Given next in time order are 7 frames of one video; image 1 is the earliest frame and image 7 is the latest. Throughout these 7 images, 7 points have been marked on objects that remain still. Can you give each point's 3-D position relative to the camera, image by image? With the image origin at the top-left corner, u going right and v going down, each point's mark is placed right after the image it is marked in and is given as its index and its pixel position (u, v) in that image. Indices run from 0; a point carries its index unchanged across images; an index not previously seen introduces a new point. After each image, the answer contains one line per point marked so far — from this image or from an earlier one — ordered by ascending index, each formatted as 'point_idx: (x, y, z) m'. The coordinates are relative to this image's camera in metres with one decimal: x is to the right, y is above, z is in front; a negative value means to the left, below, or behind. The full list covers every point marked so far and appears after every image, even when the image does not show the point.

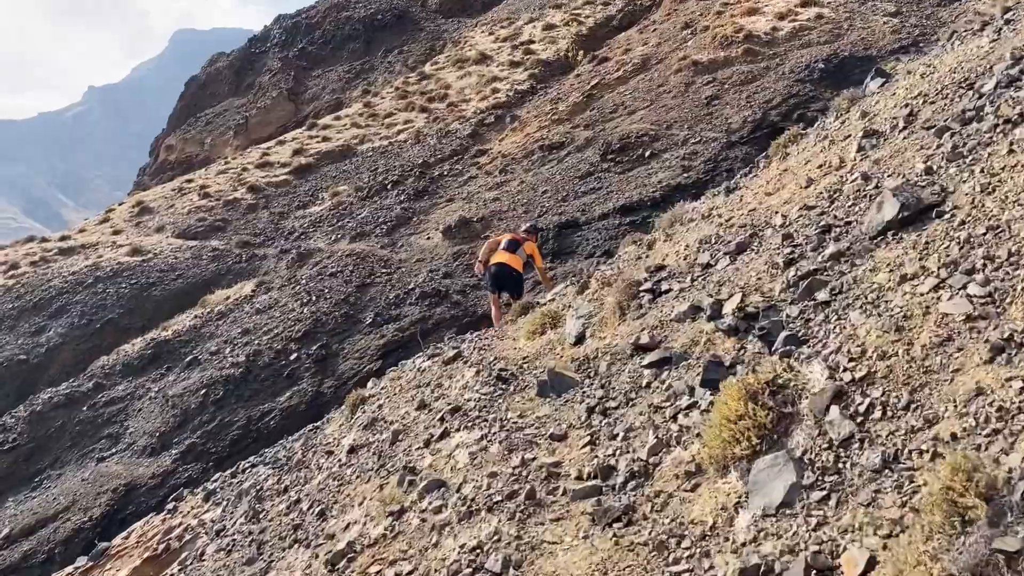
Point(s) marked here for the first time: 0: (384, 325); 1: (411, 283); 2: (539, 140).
0: (-1.9, -0.5, +11.9) m
1: (-1.6, +0.1, +12.8) m
2: (+0.6, +3.1, +17.0) m
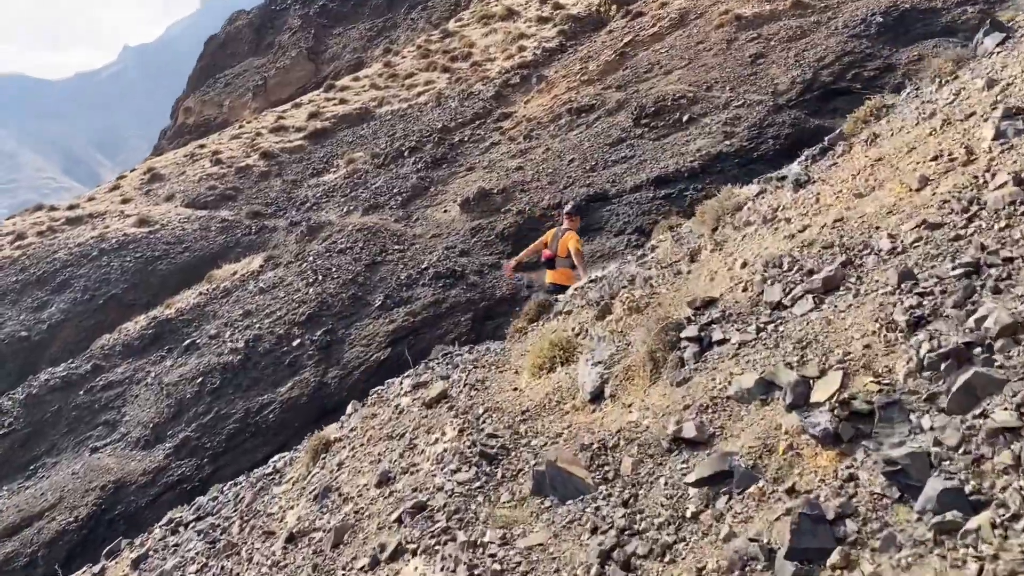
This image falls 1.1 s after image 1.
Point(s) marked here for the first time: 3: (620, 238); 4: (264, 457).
0: (-1.6, -0.3, +10.9) m
1: (-1.3, +0.4, +11.8) m
2: (+1.1, +3.6, +15.7) m
3: (+1.5, +0.7, +11.3) m
4: (-3.0, -2.0, +9.8) m
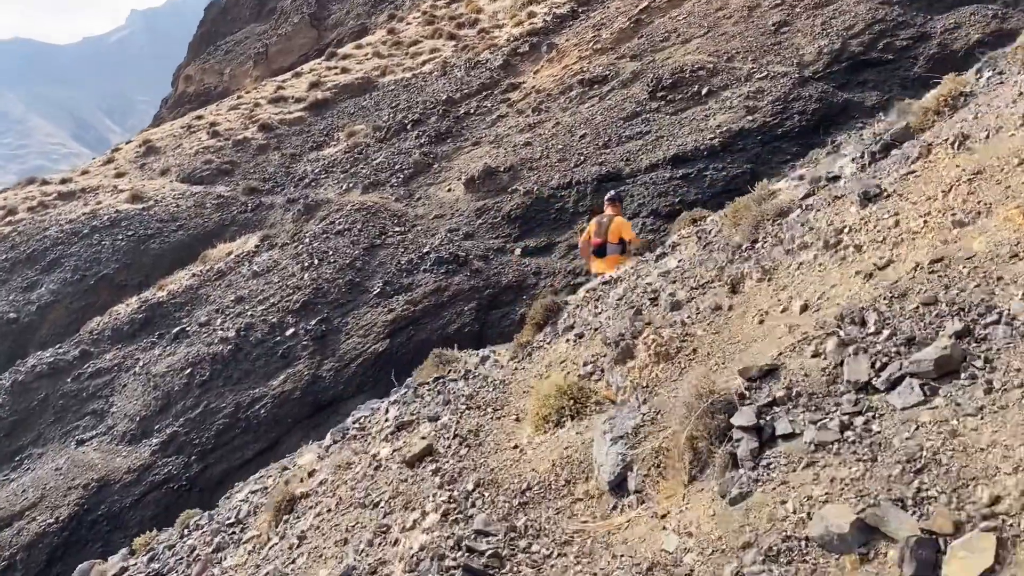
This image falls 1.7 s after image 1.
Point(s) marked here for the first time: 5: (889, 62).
0: (-1.5, -0.1, +10.3) m
1: (-1.2, +0.6, +11.1) m
2: (+1.2, +4.0, +14.9) m
3: (+1.6, +0.9, +10.6) m
4: (-2.9, -1.9, +9.2) m
5: (+5.6, +3.4, +12.1) m
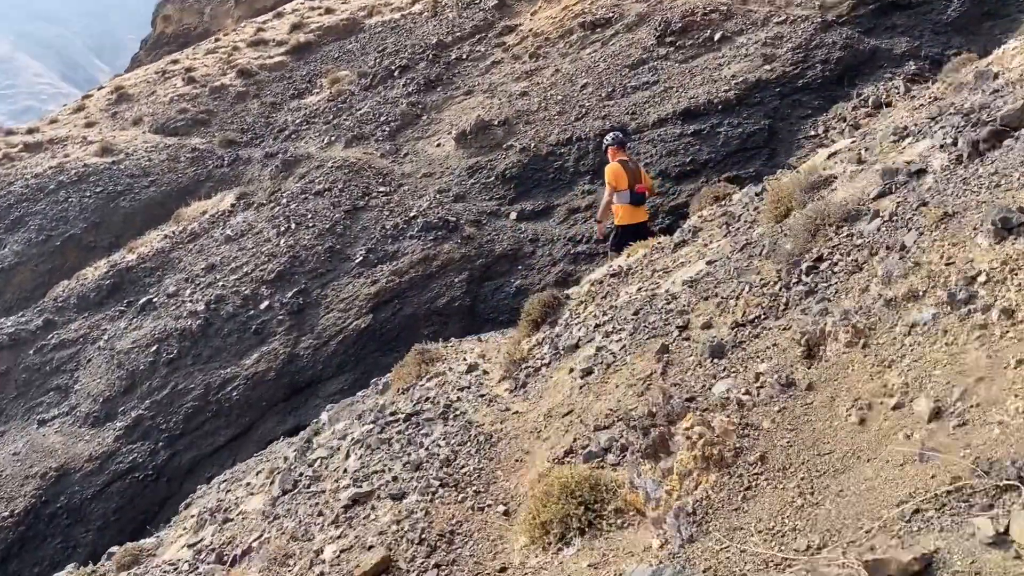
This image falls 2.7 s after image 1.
0: (-1.6, +0.3, +9.5) m
1: (-1.2, +1.0, +10.2) m
2: (+1.1, +4.7, +13.8) m
3: (+1.5, +1.3, +9.7) m
4: (-3.0, -1.6, +8.5) m
5: (+5.5, +3.8, +11.0) m
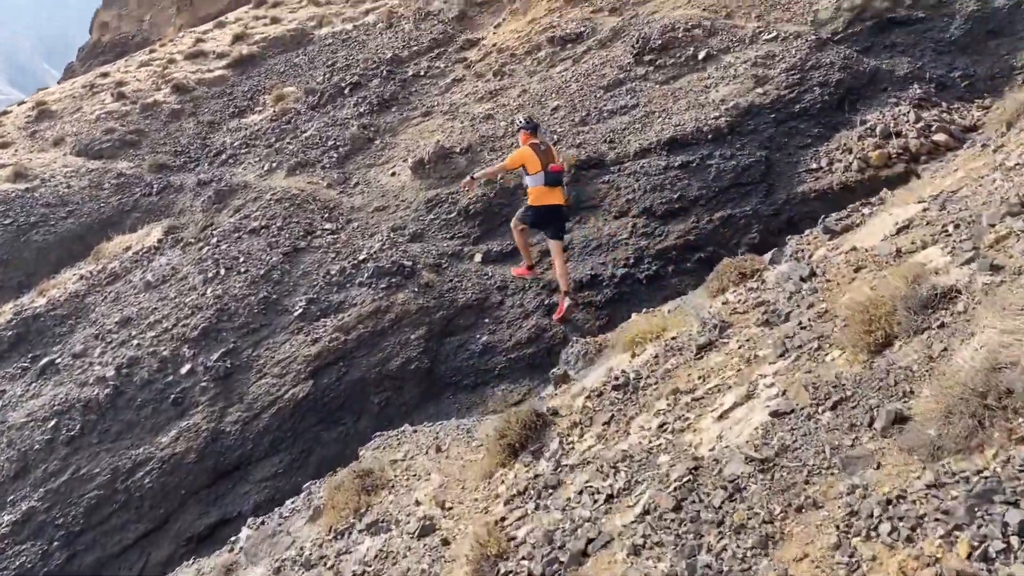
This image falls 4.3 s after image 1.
0: (-1.9, -0.3, +8.1) m
1: (-1.6, +0.4, +8.9) m
2: (+0.5, +4.1, +12.6) m
3: (+1.1, +0.7, +8.5) m
4: (-3.3, -2.2, +7.1) m
5: (+5.0, +3.3, +10.0) m
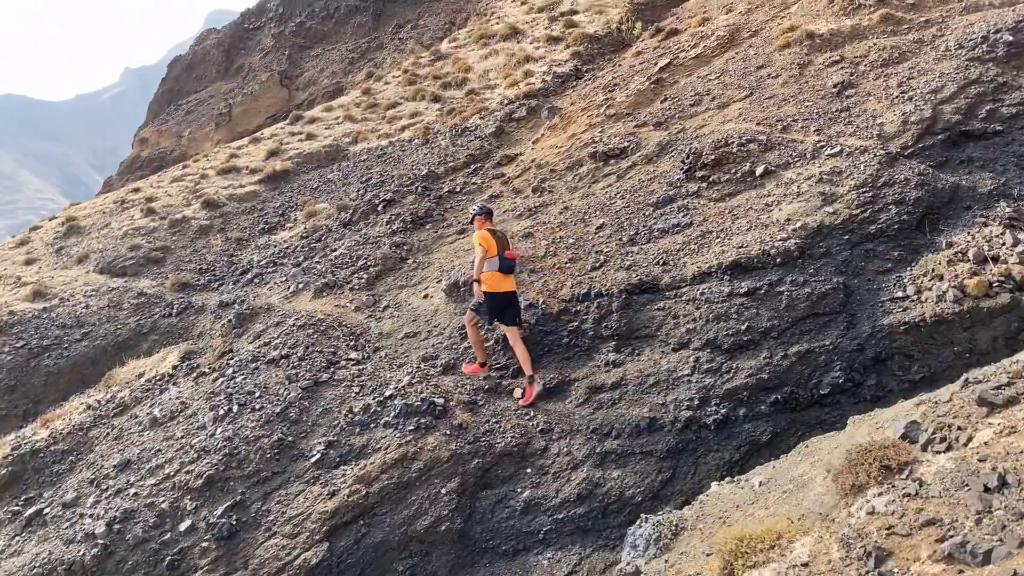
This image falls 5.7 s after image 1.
0: (-1.5, -1.6, +7.2) m
1: (-1.2, -0.9, +8.0) m
2: (+1.1, +2.2, +12.1) m
3: (+1.6, -0.6, +7.5) m
4: (-2.9, -3.3, +5.9) m
5: (+5.5, +1.7, +9.2) m
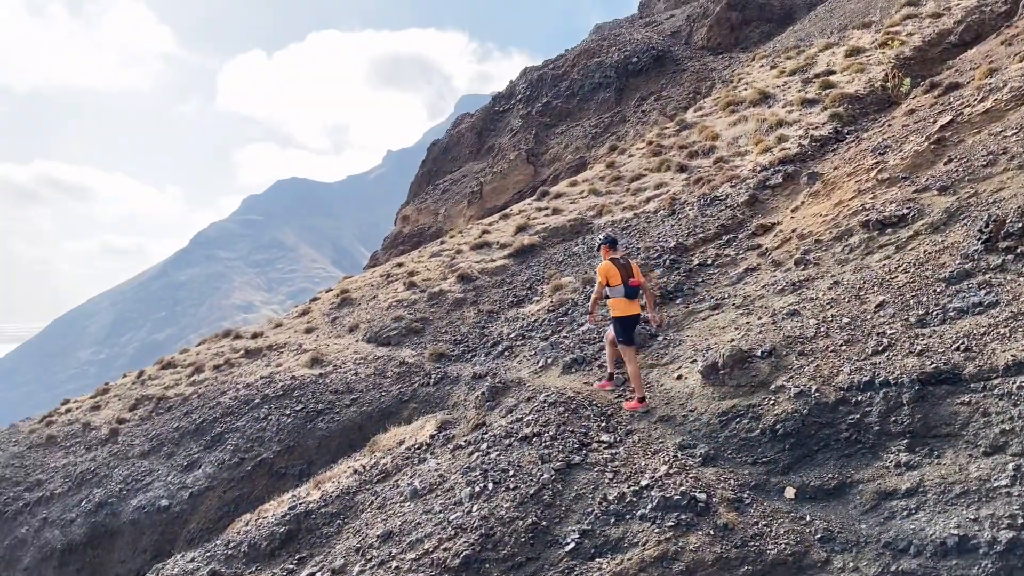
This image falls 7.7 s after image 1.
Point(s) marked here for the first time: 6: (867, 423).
0: (+0.7, -2.3, +6.8) m
1: (+1.3, -1.7, +7.6) m
2: (+4.7, +1.1, +11.0) m
3: (+3.8, -1.4, +6.4) m
4: (-1.0, -3.9, +5.9) m
5: (+8.1, +0.9, +7.0) m
6: (+3.2, -1.2, +7.3) m
